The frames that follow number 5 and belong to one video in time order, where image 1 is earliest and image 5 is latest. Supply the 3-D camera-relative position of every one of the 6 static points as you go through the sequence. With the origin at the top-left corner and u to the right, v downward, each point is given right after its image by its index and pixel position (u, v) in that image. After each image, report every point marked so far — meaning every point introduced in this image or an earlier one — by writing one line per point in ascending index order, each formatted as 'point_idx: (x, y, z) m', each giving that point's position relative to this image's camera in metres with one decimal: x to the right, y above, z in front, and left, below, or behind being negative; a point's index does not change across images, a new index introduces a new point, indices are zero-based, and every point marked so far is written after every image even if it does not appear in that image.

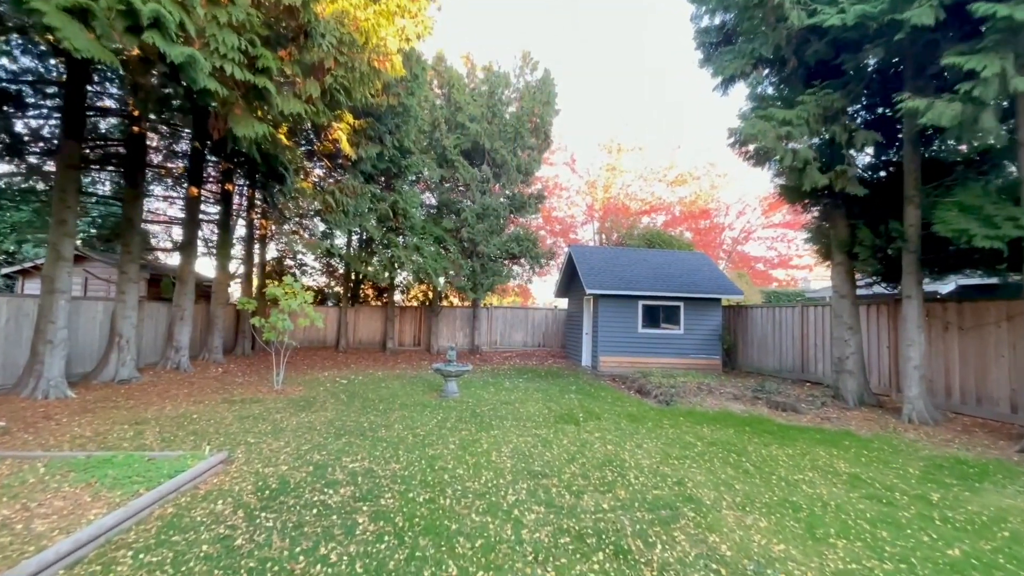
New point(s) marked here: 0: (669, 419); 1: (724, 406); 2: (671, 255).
0: (+2.1, -1.8, +7.7) m
1: (+3.2, -1.8, +8.6) m
2: (+4.3, +0.9, +15.2) m
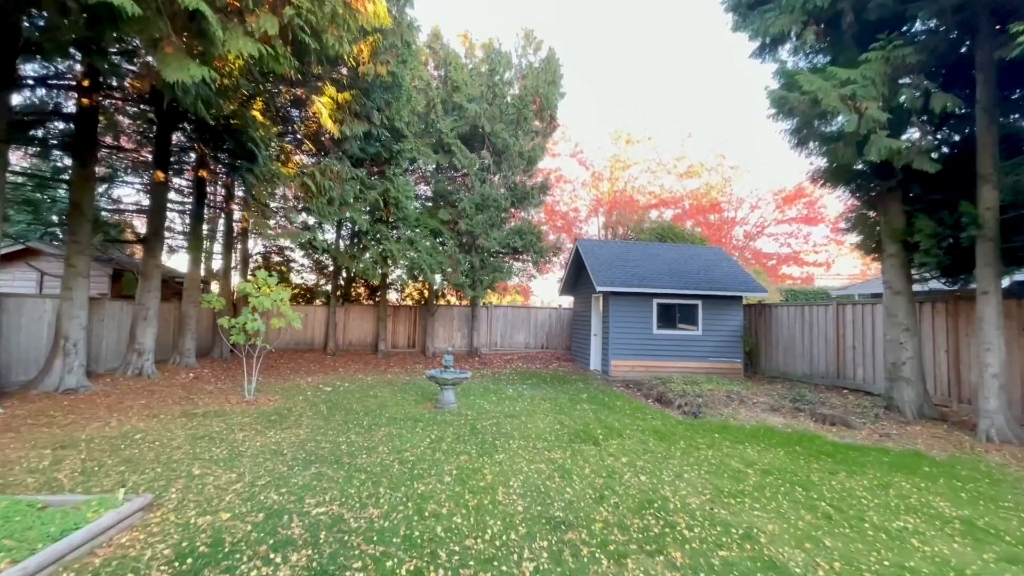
0: (+2.2, -1.7, +6.6) m
1: (+3.3, -1.7, +7.5) m
2: (+4.3, +1.0, +14.1) m
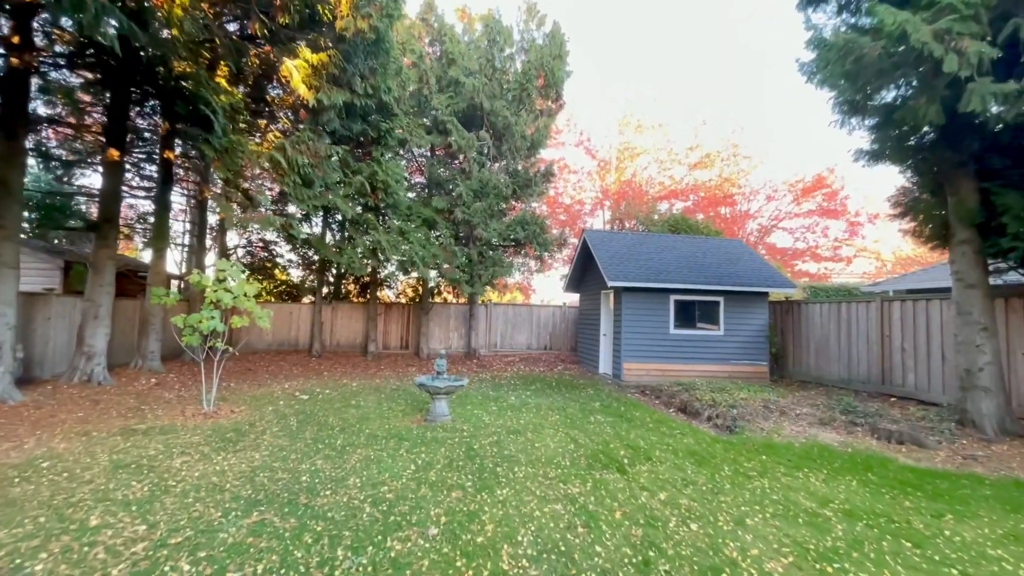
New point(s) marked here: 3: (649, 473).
0: (+2.3, -1.6, +5.4) m
1: (+3.3, -1.7, +6.3) m
2: (+4.4, +1.1, +12.9) m
3: (+1.2, -1.6, +4.9) m
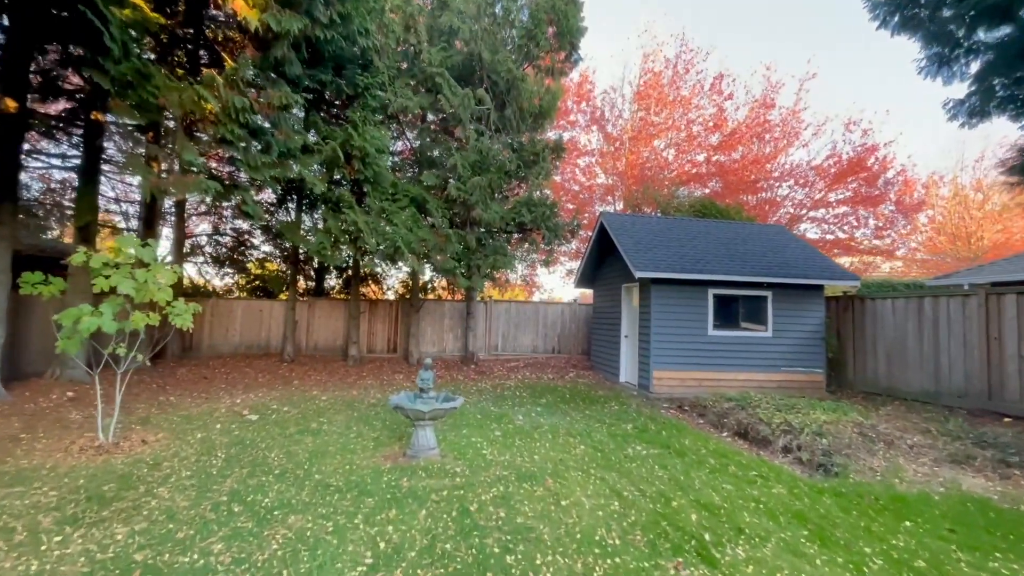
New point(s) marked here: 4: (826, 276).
0: (+2.4, -1.5, +3.5) m
1: (+3.4, -1.5, +4.4) m
2: (+4.4, +1.2, +11.0) m
3: (+1.3, -1.5, +3.0) m
4: (+5.0, +0.2, +9.1) m
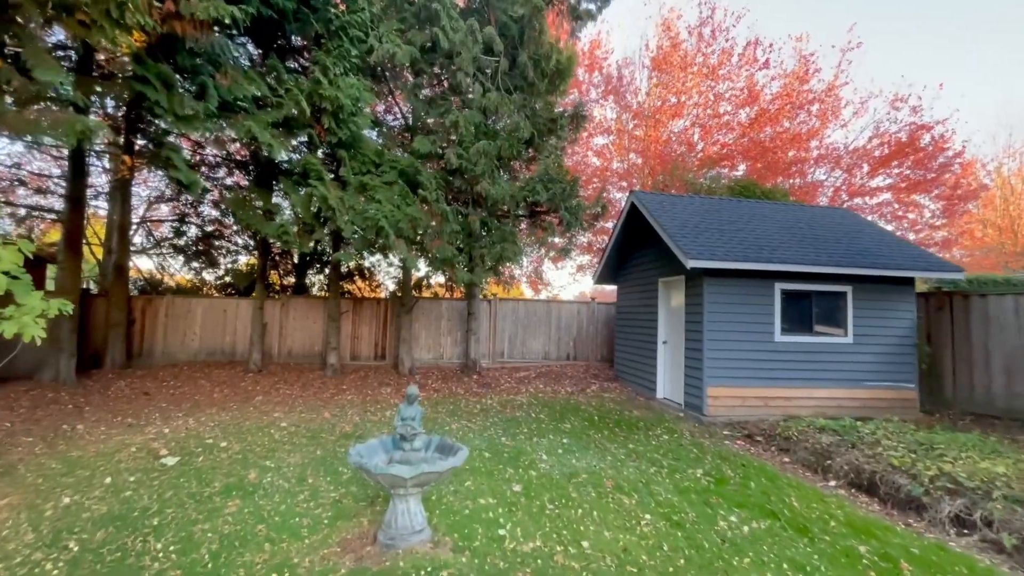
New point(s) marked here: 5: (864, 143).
0: (+2.6, -1.4, +1.6) m
1: (+3.6, -1.5, +2.5) m
2: (+4.6, +1.3, +9.1) m
3: (+1.5, -1.4, +1.1) m
4: (+5.2, +0.3, +7.2) m
5: (+8.7, +3.5, +13.6) m
